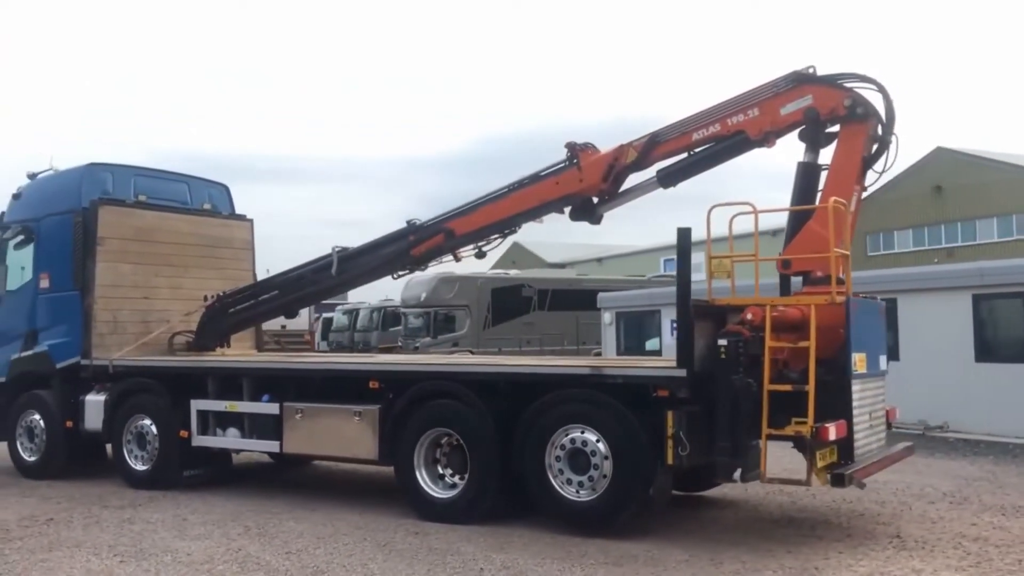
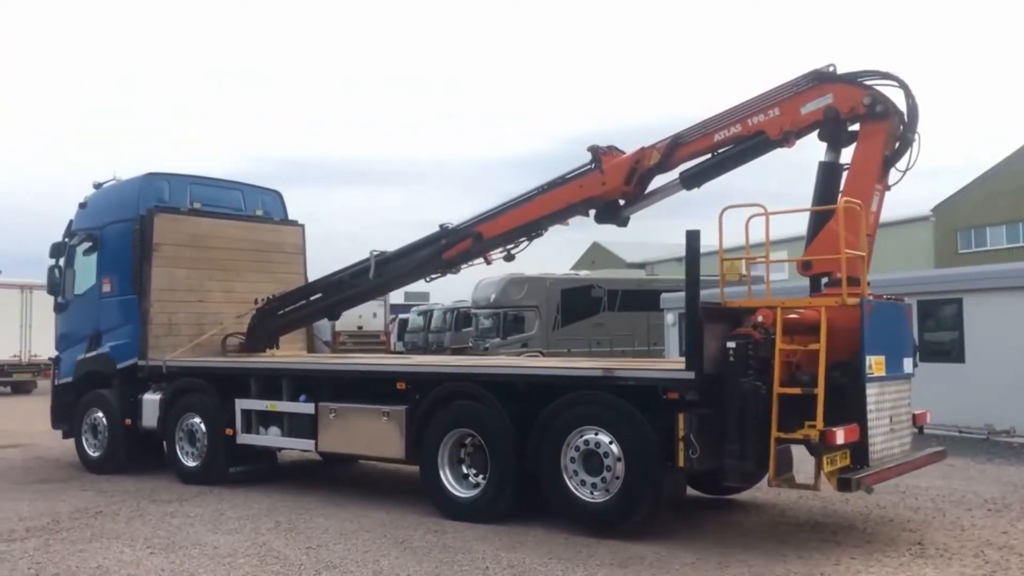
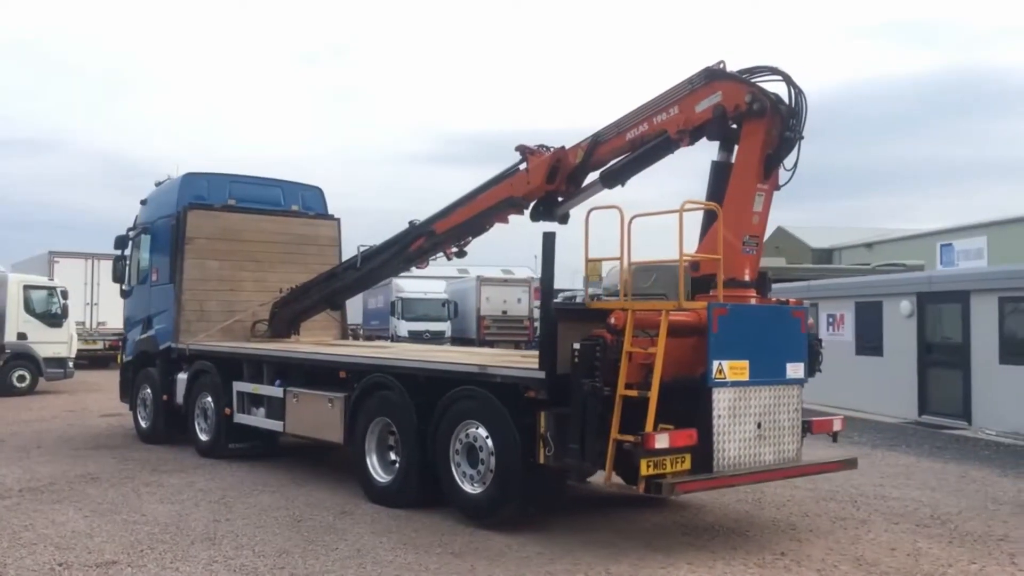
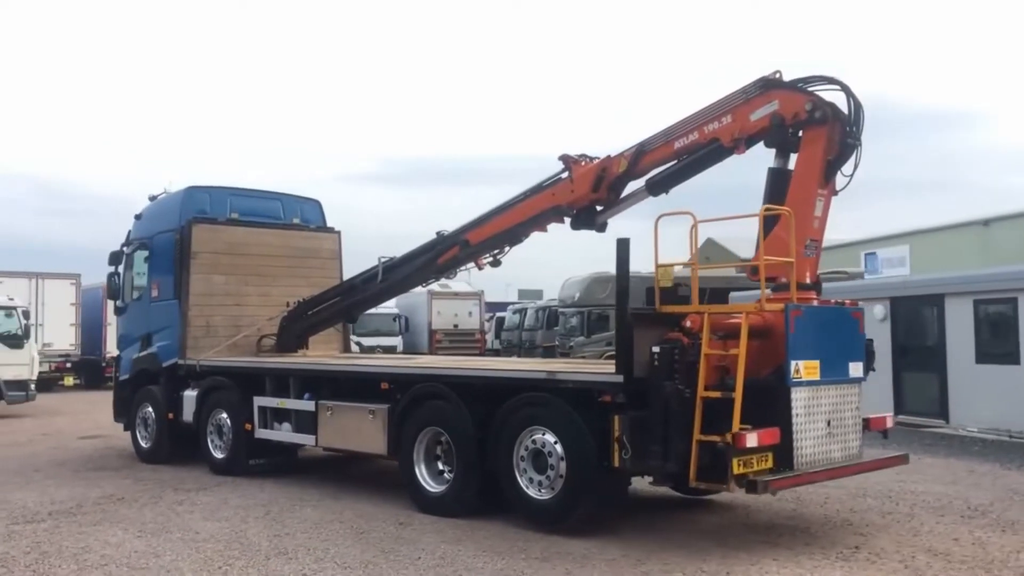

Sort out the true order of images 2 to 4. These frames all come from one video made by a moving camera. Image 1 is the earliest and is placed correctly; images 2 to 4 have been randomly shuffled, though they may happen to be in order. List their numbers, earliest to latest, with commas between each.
2, 4, 3
